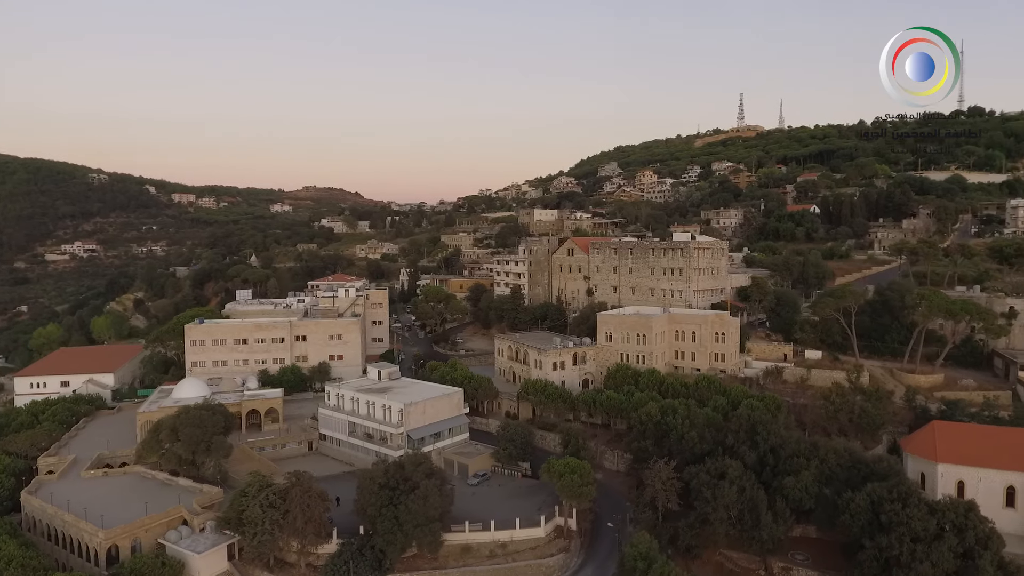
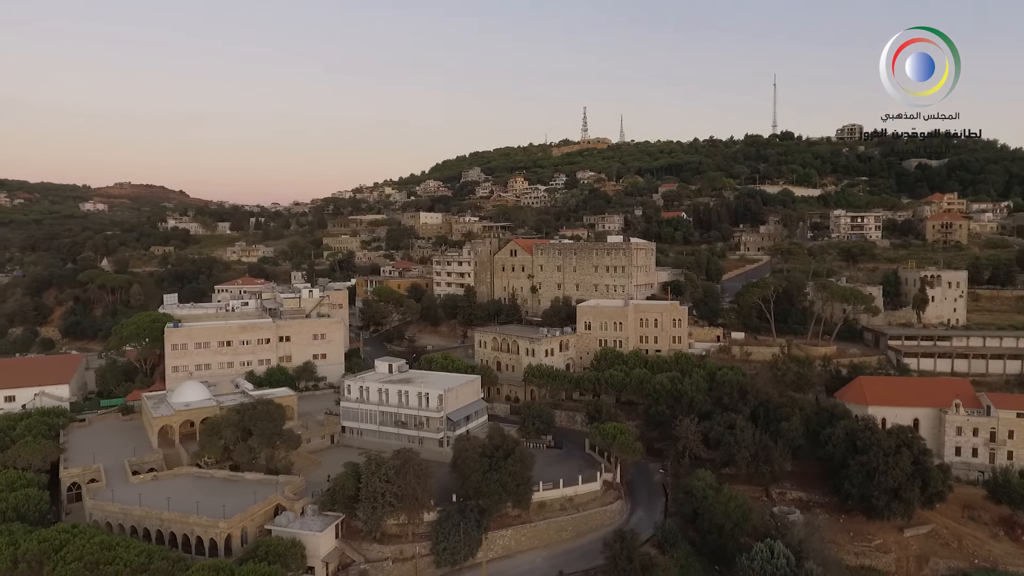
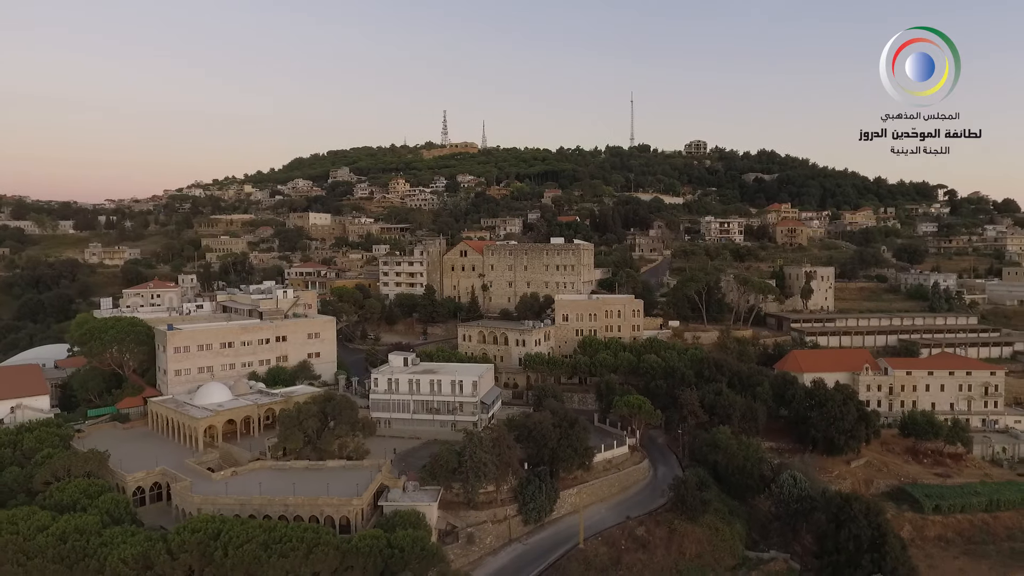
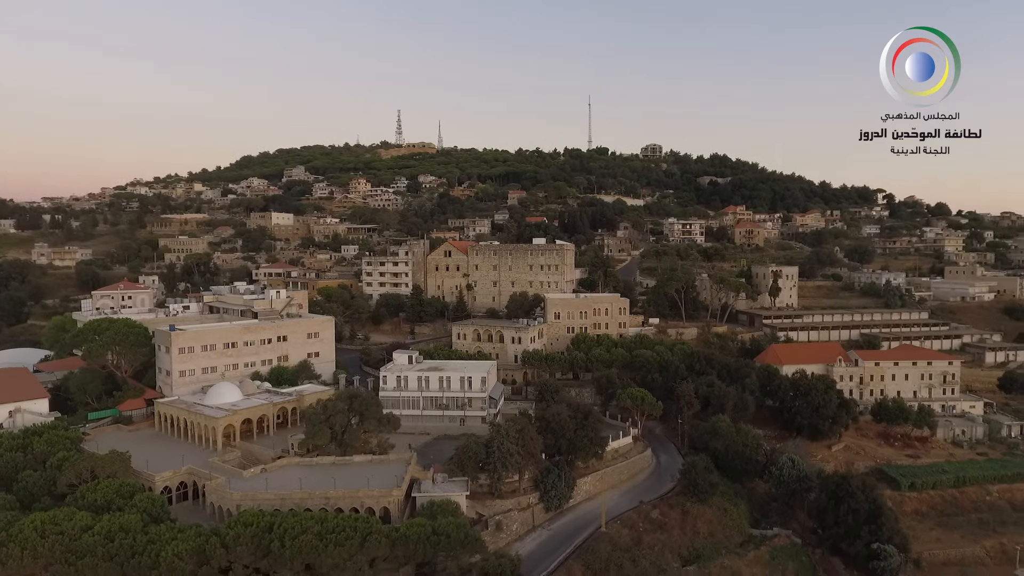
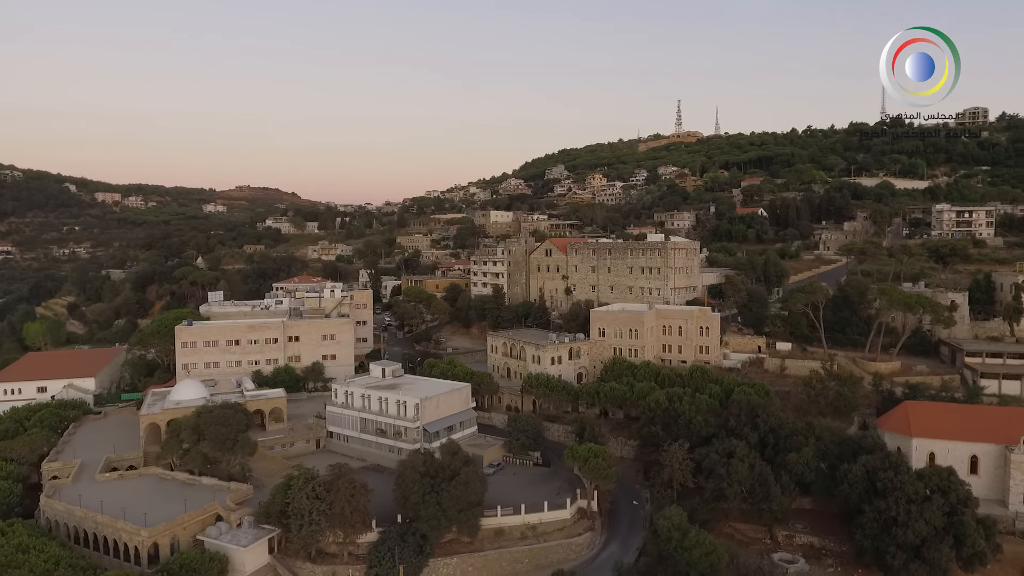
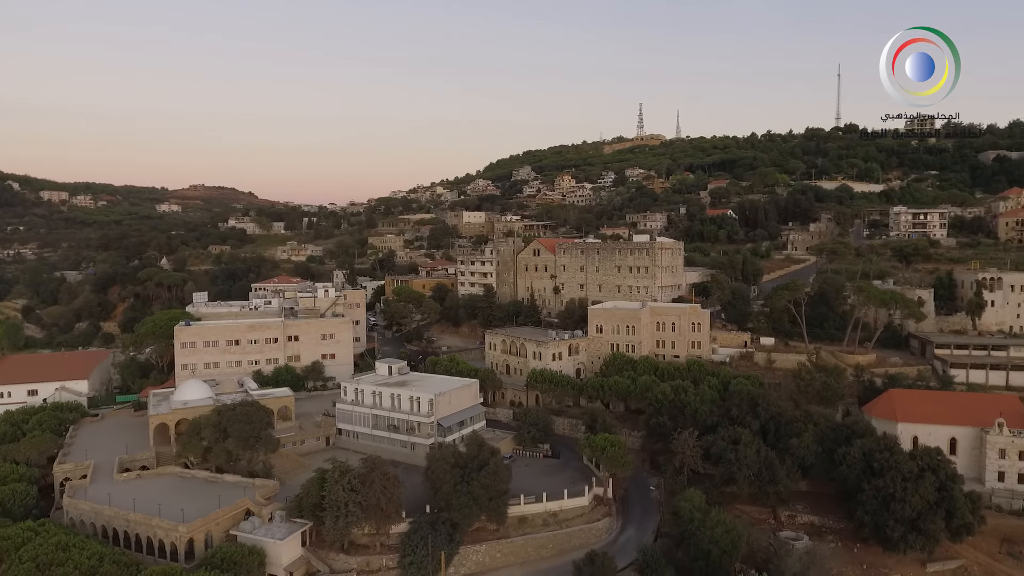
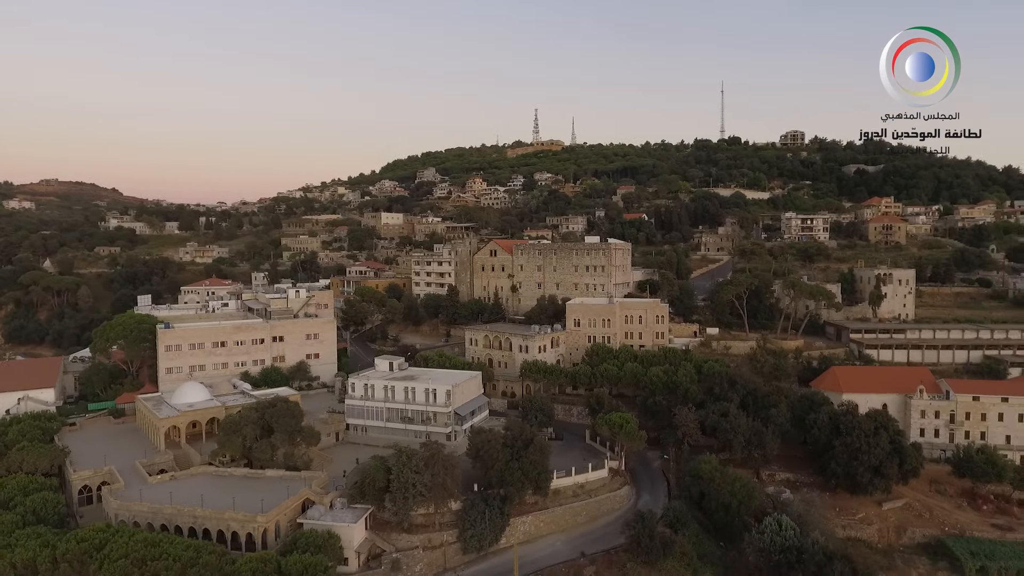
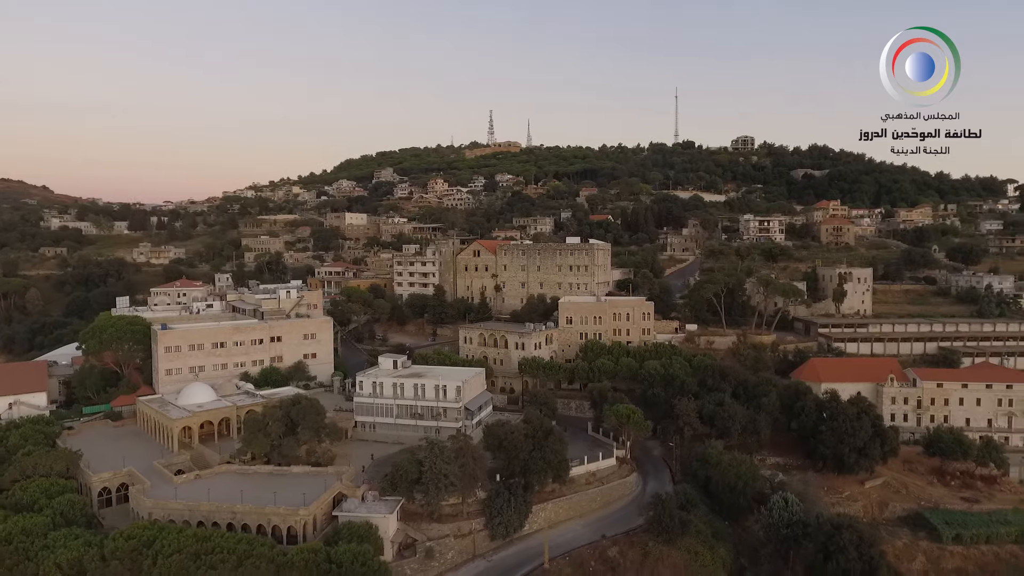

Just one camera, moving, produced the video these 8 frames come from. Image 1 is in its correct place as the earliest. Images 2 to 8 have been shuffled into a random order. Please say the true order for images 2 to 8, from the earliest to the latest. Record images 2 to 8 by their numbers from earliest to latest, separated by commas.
5, 6, 2, 7, 8, 3, 4
